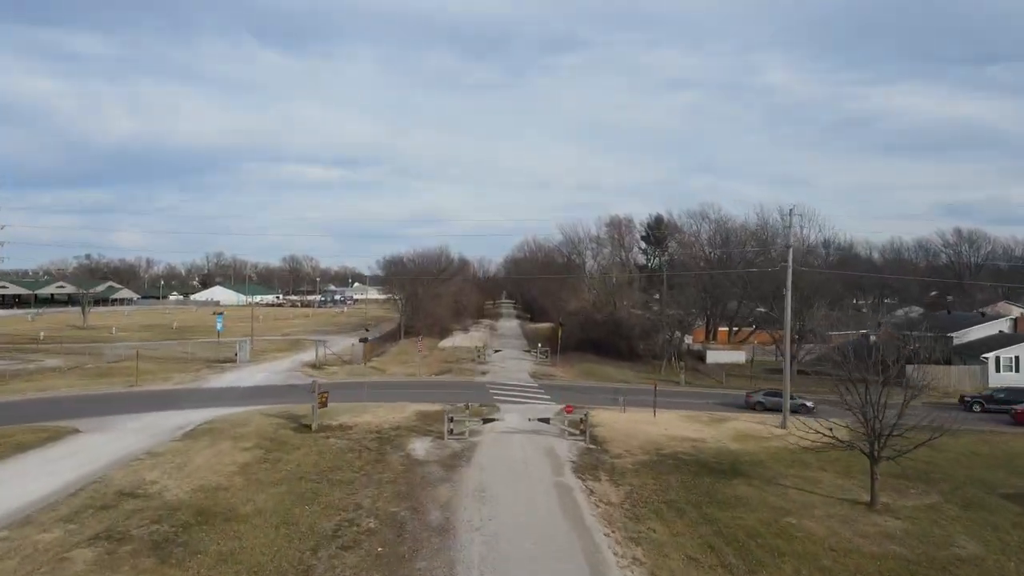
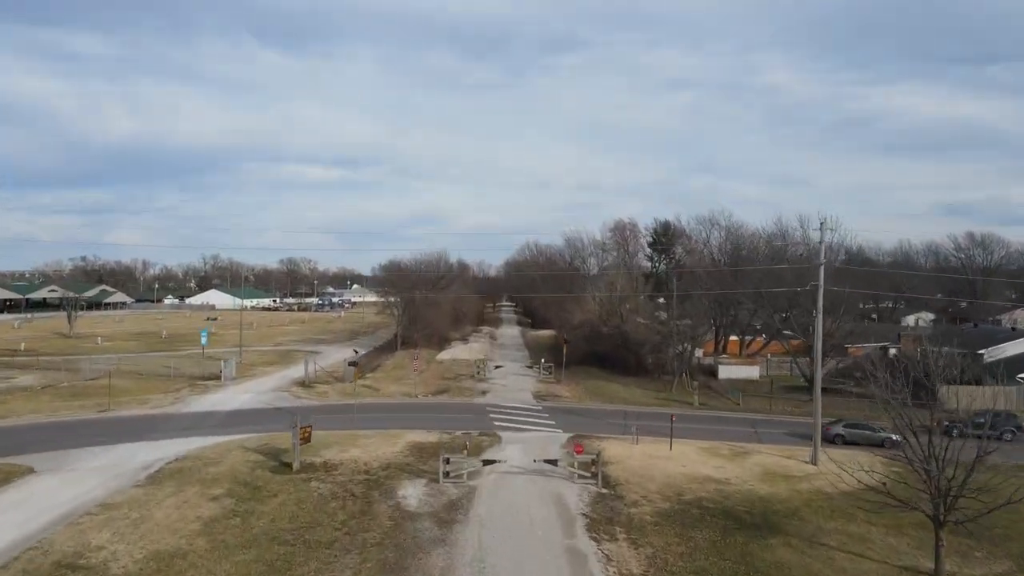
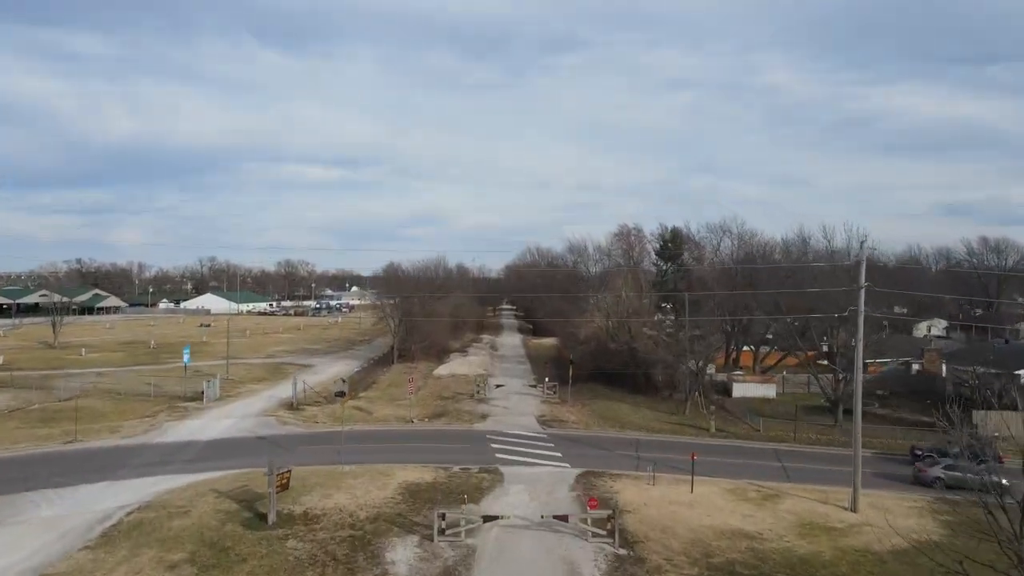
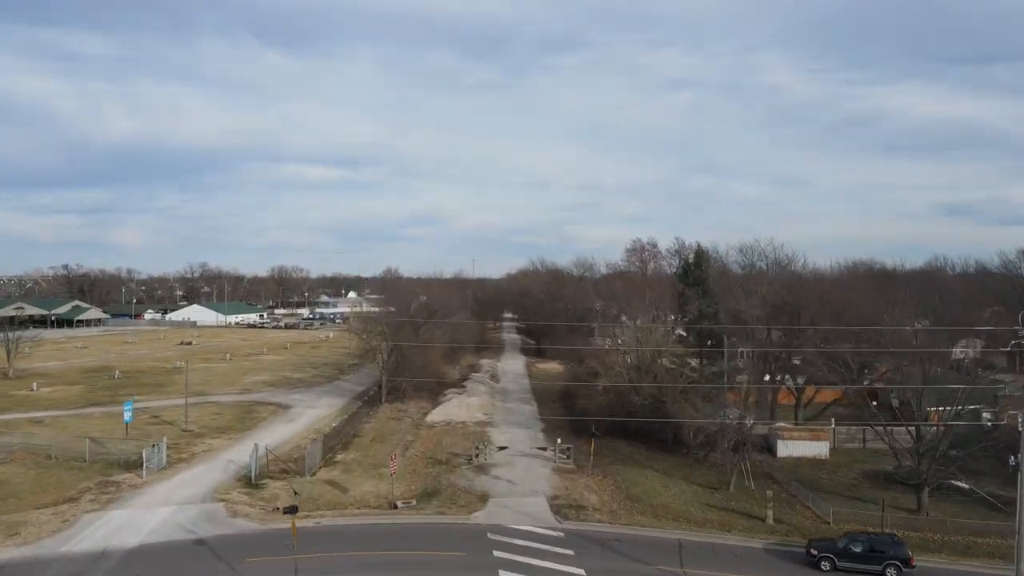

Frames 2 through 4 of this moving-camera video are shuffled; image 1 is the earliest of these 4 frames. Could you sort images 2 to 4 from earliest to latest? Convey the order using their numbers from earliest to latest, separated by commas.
2, 3, 4
